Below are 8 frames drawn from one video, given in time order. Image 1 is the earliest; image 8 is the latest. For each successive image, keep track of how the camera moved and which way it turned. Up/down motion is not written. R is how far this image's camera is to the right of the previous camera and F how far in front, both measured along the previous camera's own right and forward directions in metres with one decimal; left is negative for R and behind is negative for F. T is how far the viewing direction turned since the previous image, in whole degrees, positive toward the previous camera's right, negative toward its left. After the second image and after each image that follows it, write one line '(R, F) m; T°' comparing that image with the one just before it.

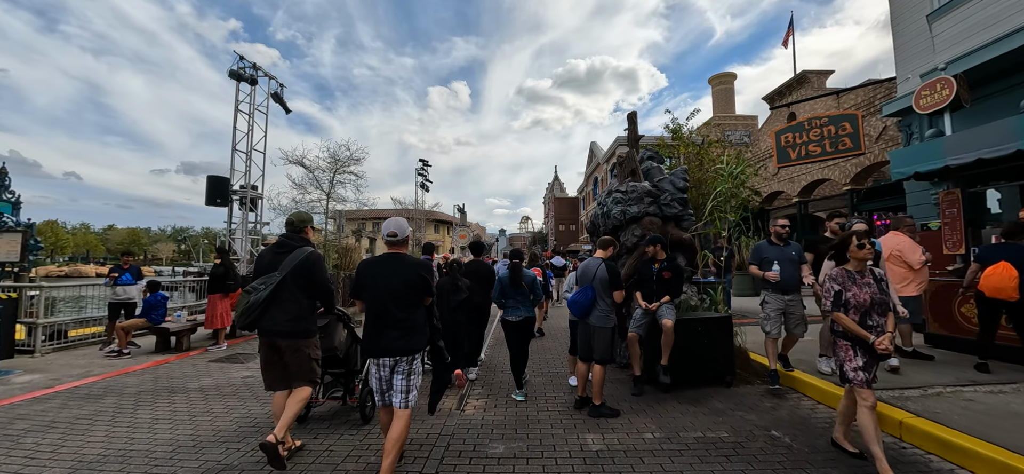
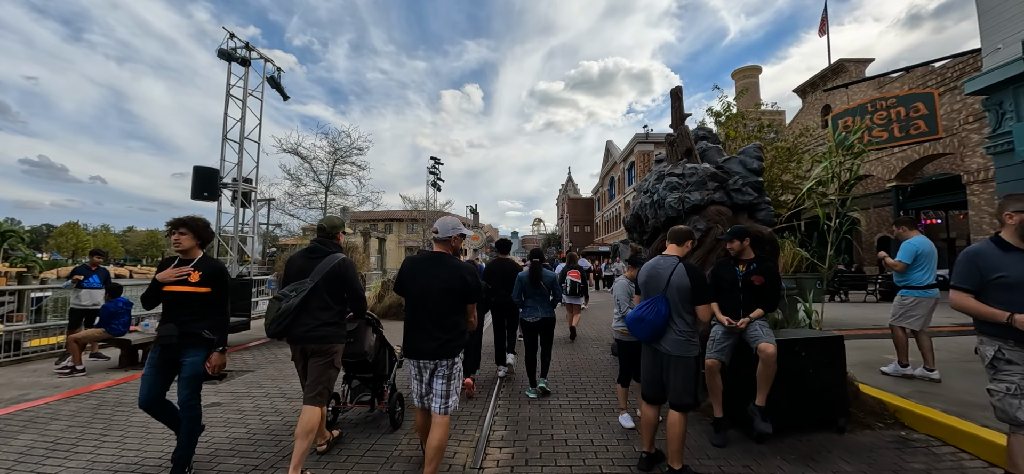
(-0.2, +1.2) m; -2°
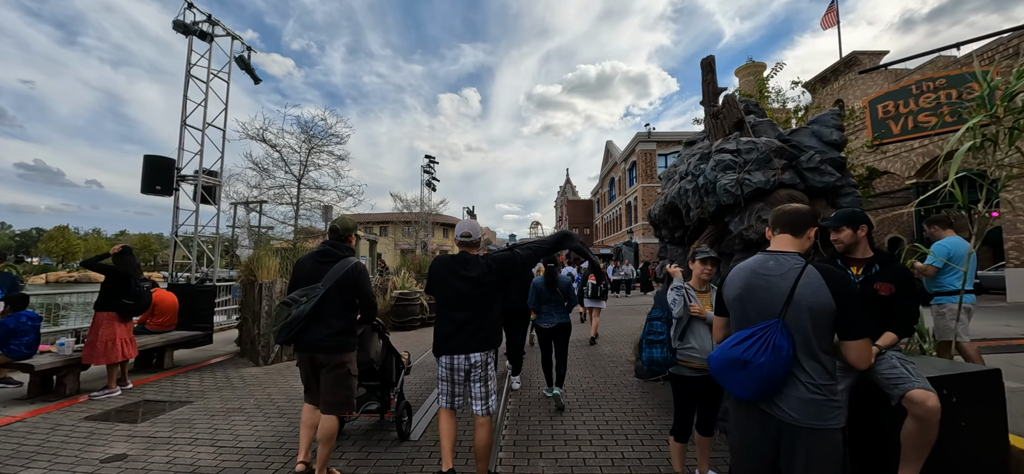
(-0.1, +1.1) m; 0°
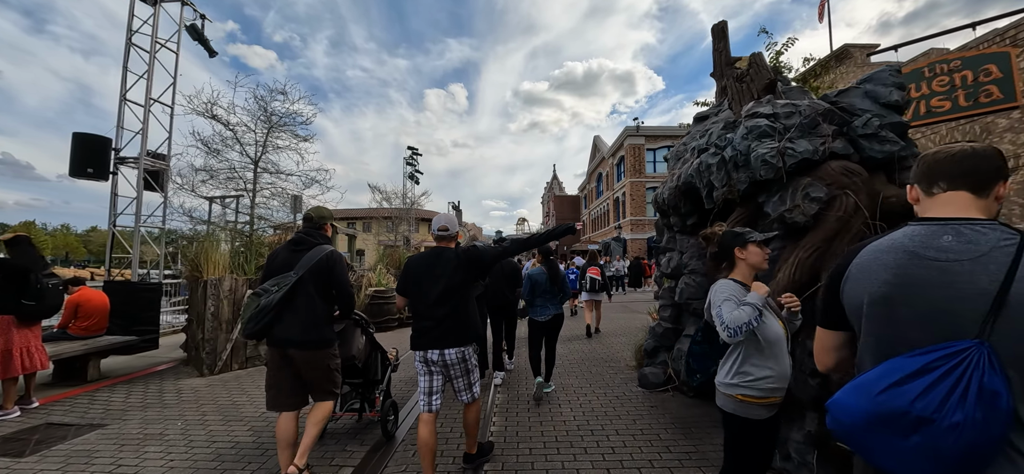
(0.0, +0.8) m; +2°
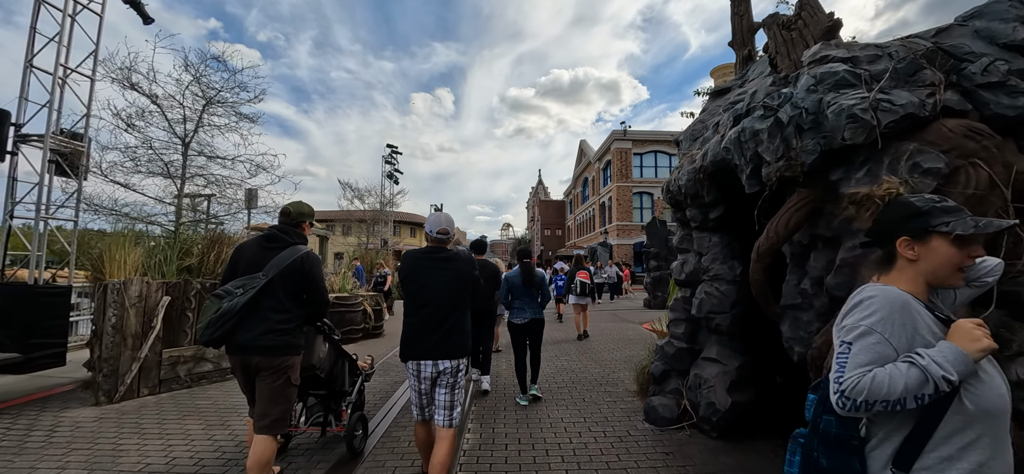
(+0.1, +0.9) m; +2°
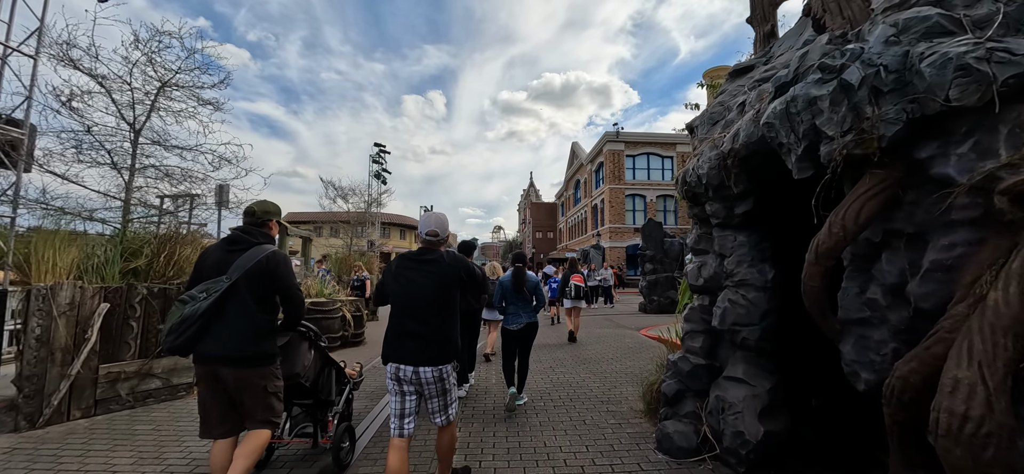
(0.0, +0.5) m; +1°
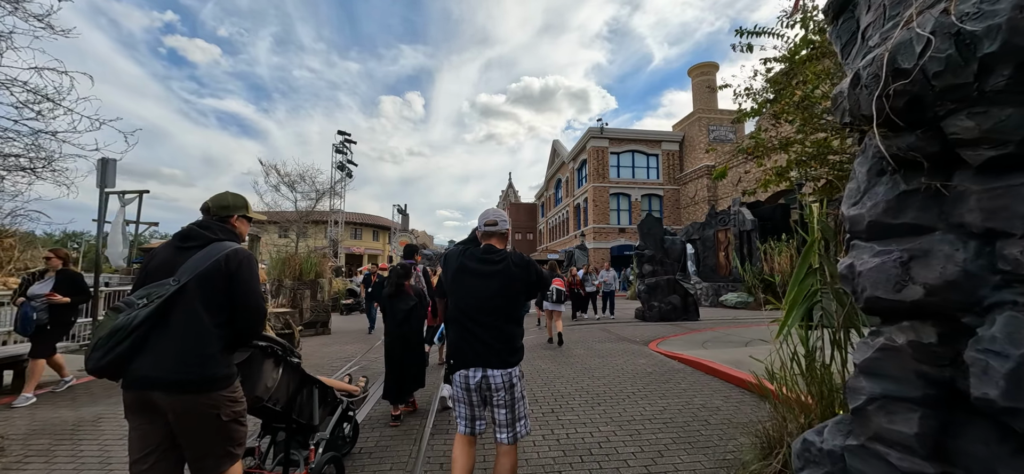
(-0.1, +1.8) m; +3°
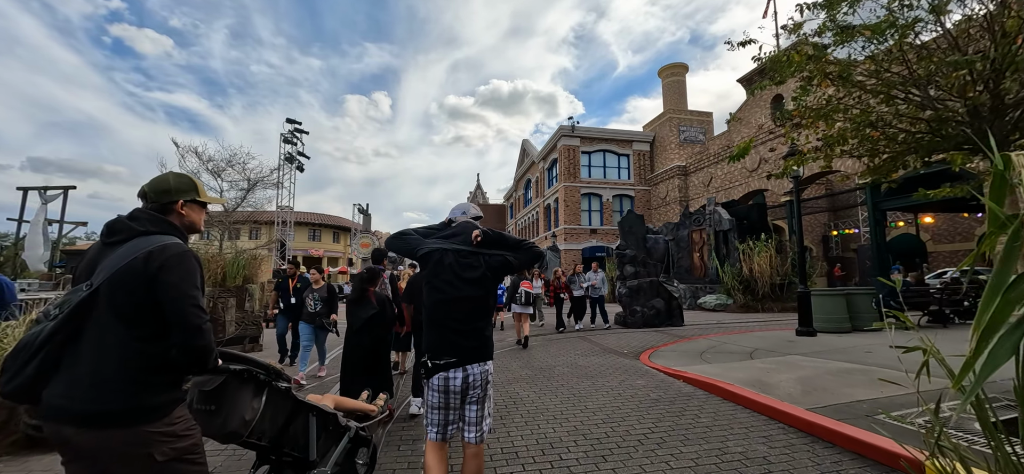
(0.0, +1.2) m; +5°
